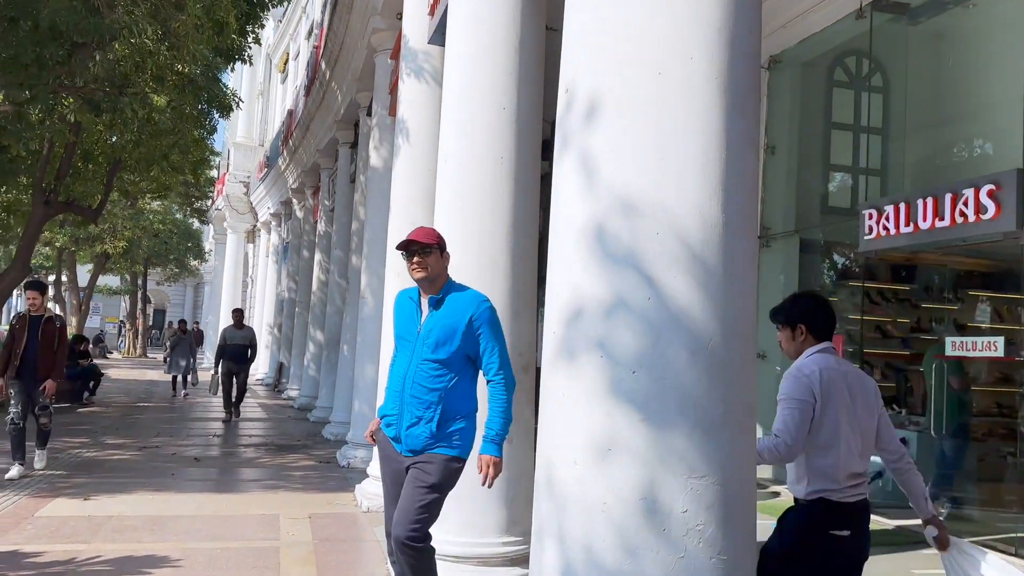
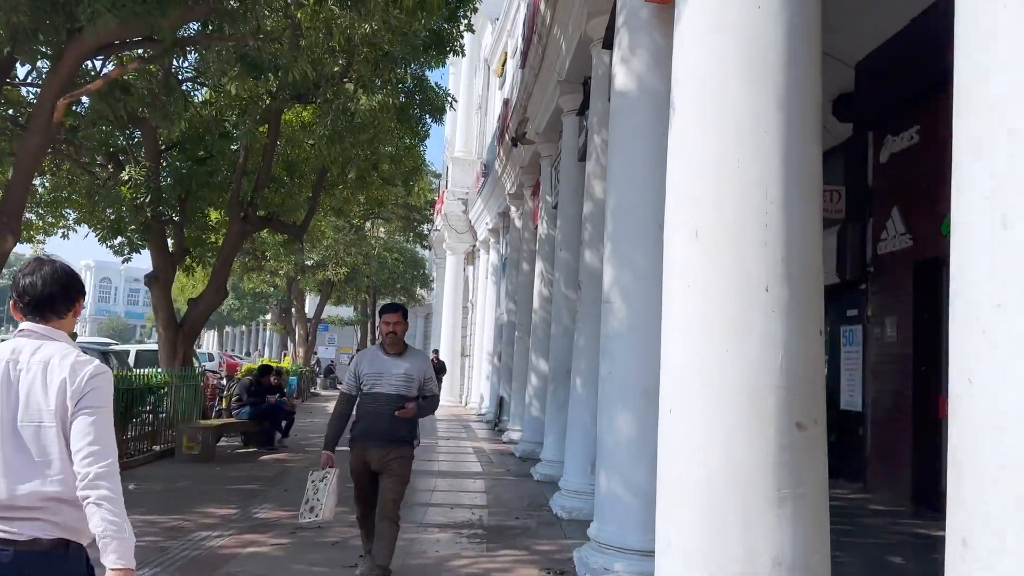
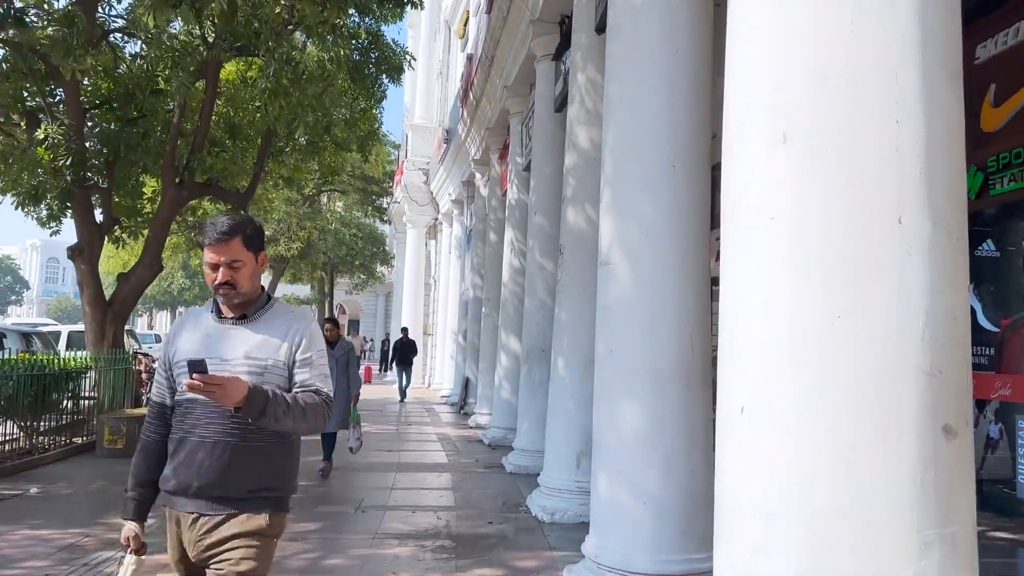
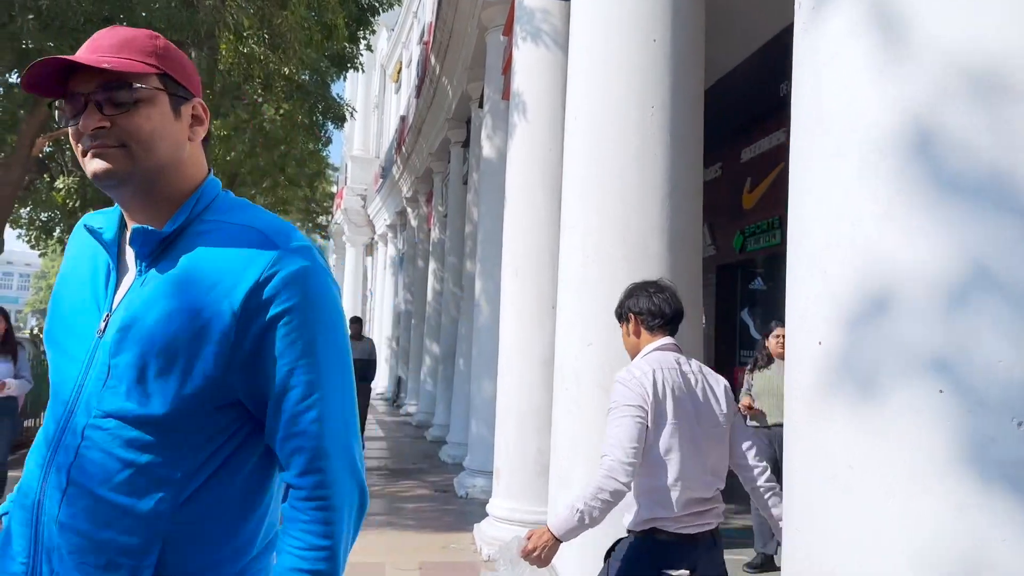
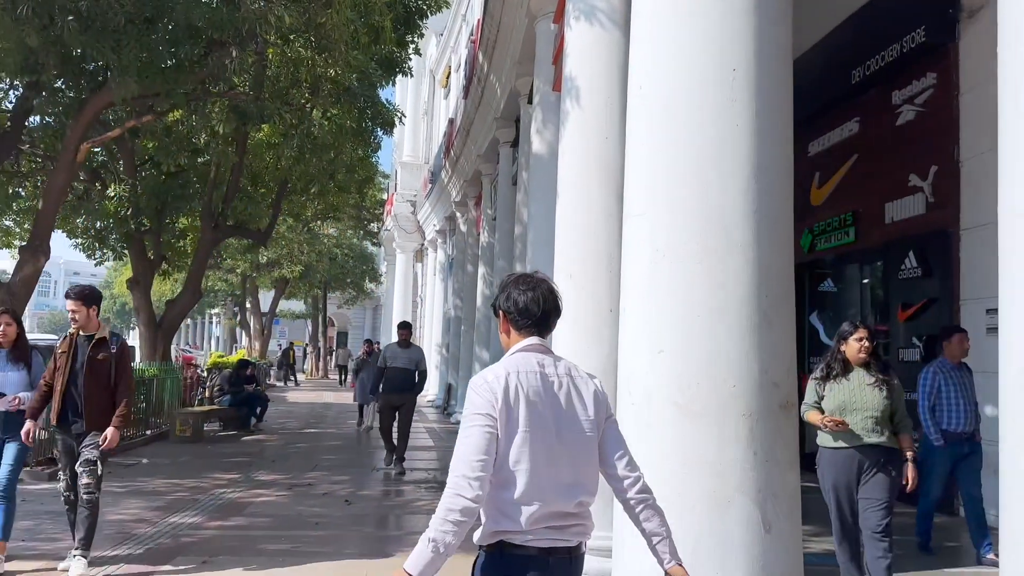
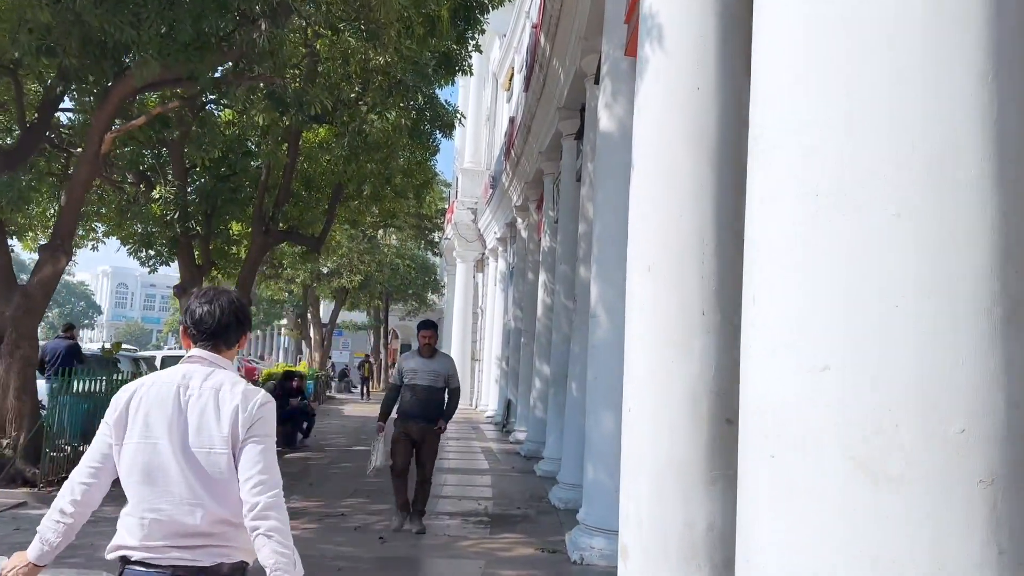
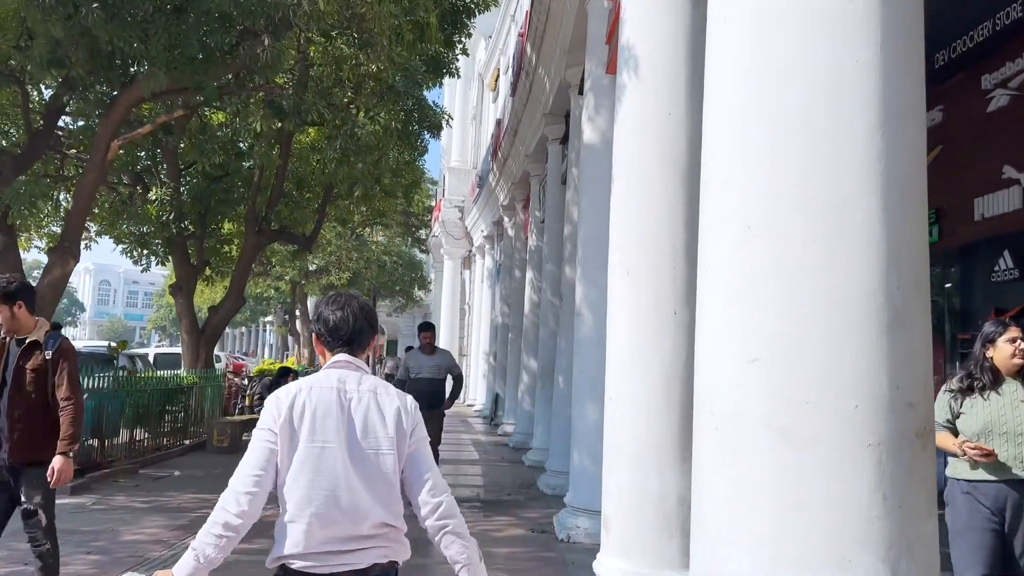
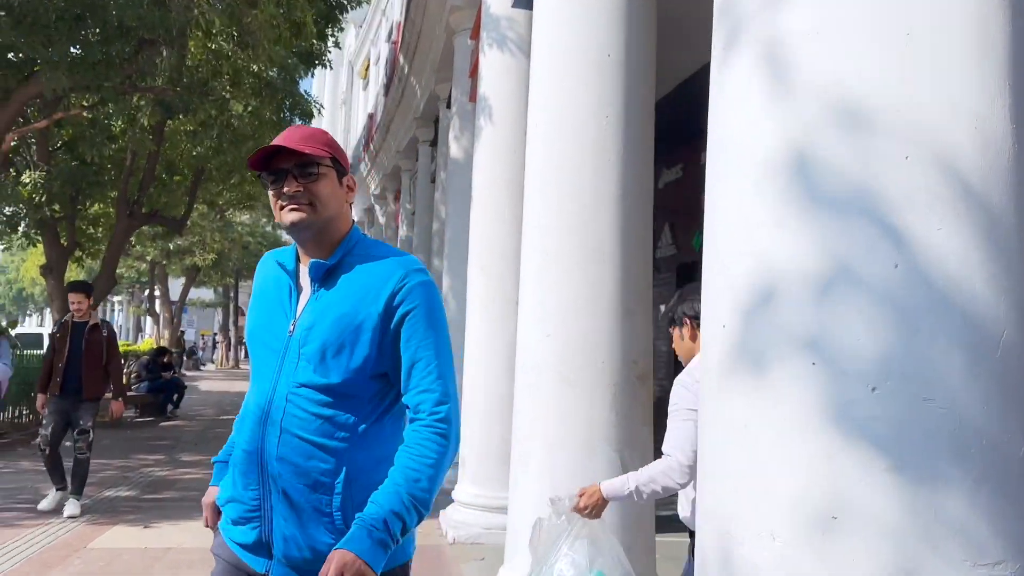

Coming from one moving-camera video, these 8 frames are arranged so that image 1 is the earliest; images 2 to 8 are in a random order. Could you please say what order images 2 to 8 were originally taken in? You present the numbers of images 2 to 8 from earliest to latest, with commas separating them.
8, 4, 5, 7, 6, 2, 3
